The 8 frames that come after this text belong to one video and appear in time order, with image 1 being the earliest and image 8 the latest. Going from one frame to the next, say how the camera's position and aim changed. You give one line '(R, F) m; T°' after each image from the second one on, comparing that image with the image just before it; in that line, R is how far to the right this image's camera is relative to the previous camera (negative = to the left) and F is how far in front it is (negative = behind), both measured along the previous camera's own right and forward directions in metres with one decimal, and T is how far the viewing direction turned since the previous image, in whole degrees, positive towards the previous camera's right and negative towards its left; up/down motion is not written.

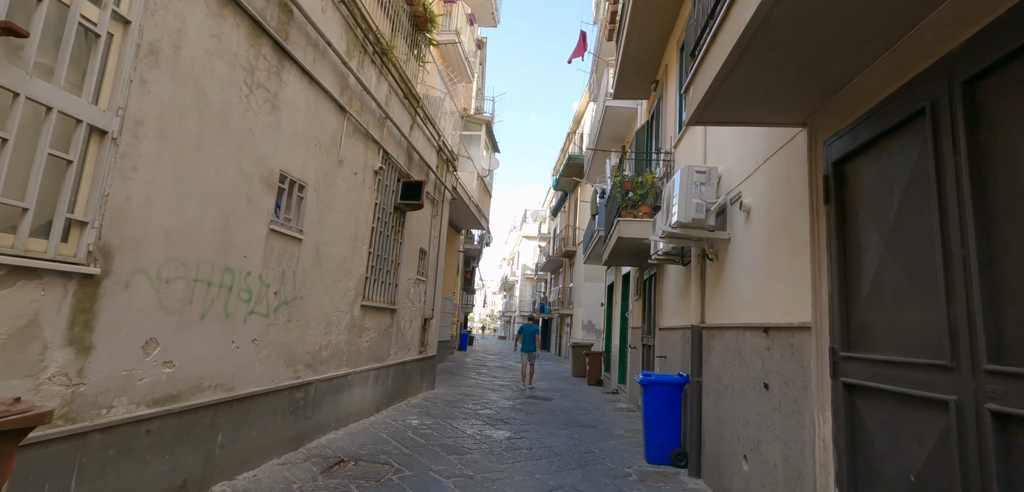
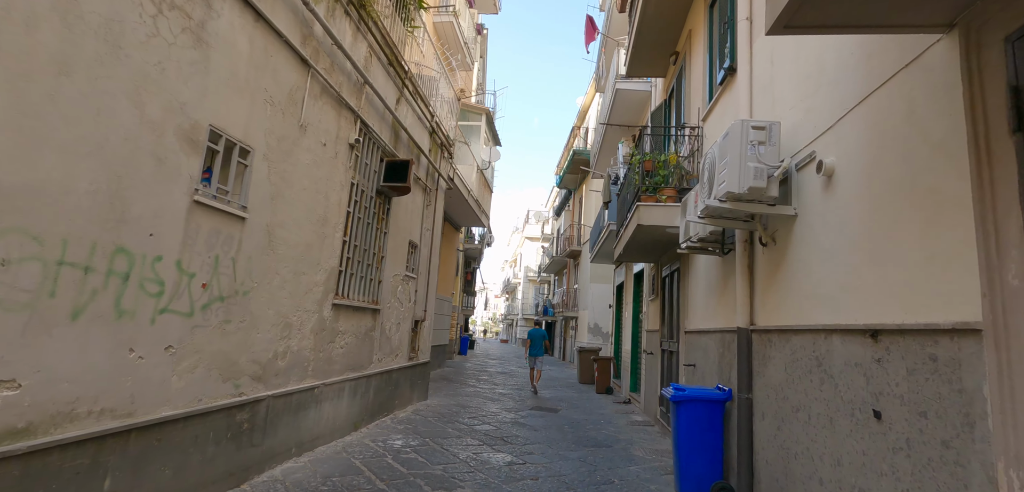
(0.0, +1.0) m; 0°
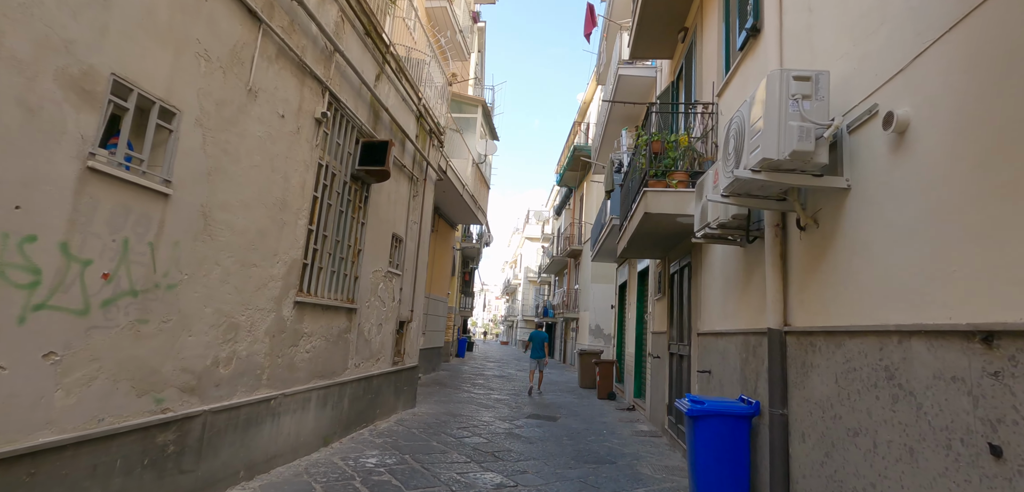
(+0.1, +0.7) m; 0°
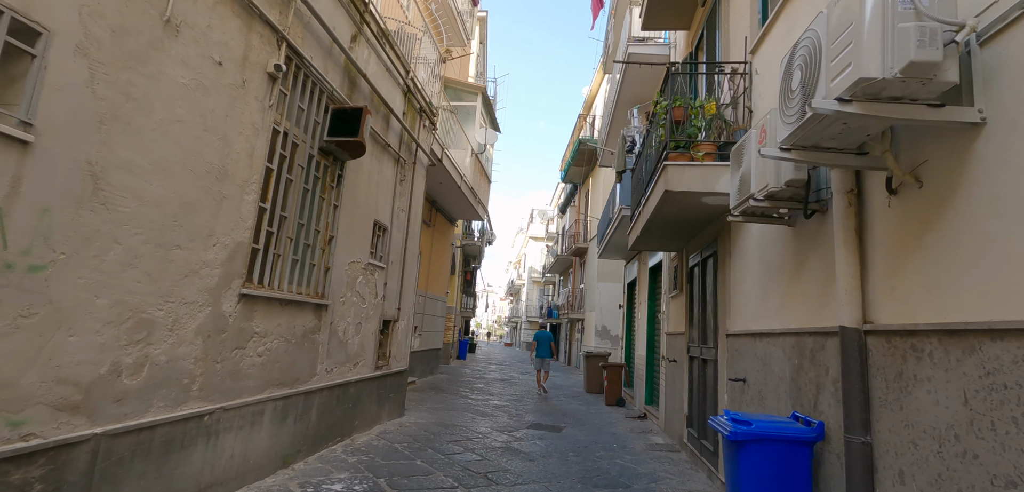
(+0.1, +0.8) m; -1°
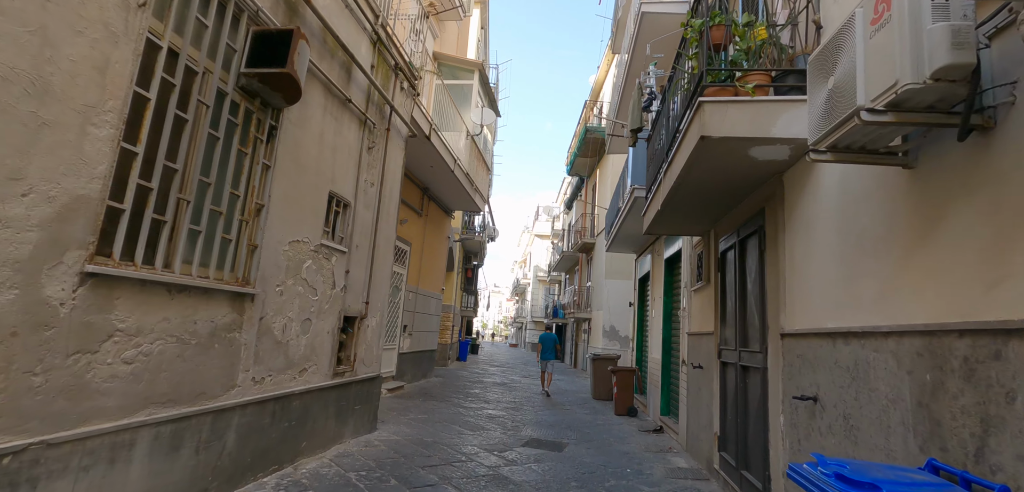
(+0.2, +1.2) m; -1°
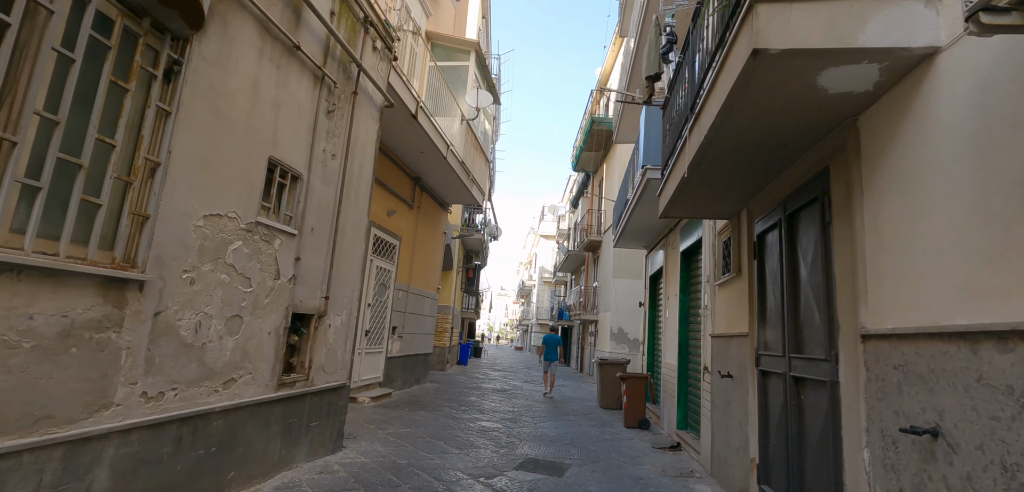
(+0.2, +1.0) m; -1°
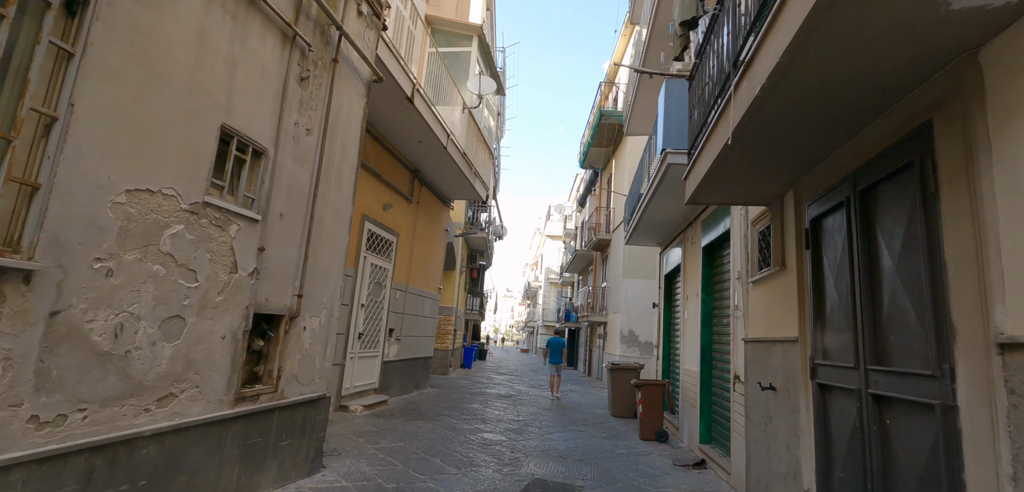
(0.0, +0.7) m; -1°
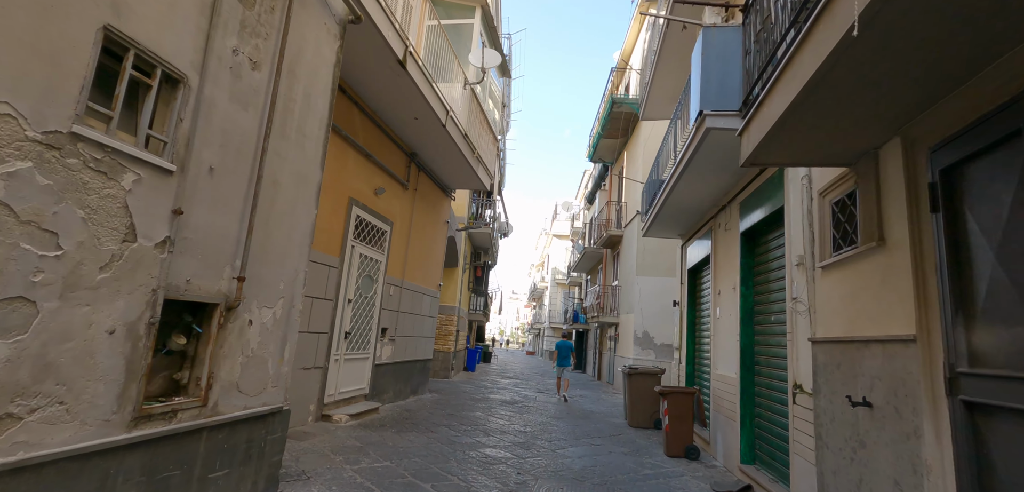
(0.0, +1.0) m; -1°
